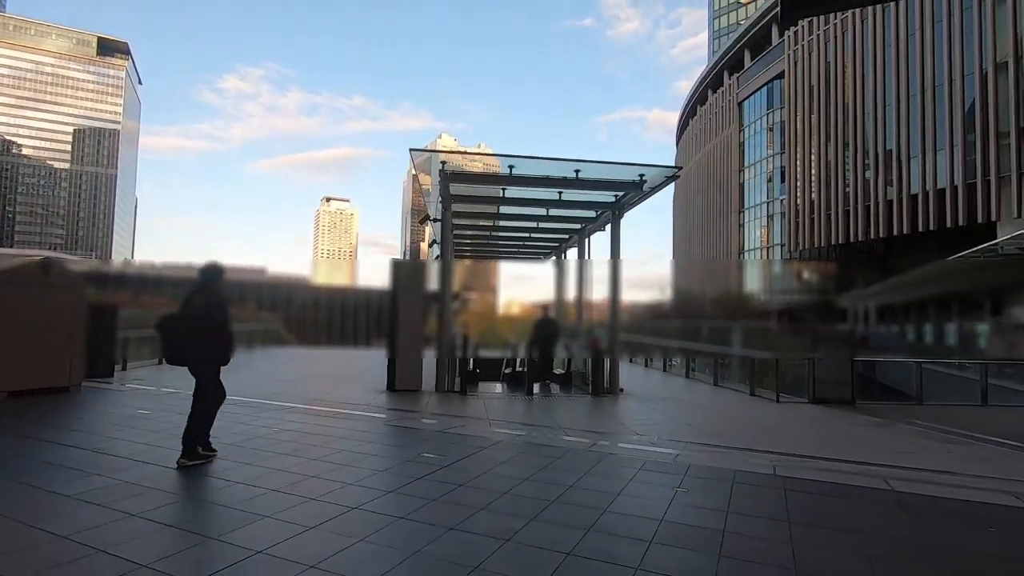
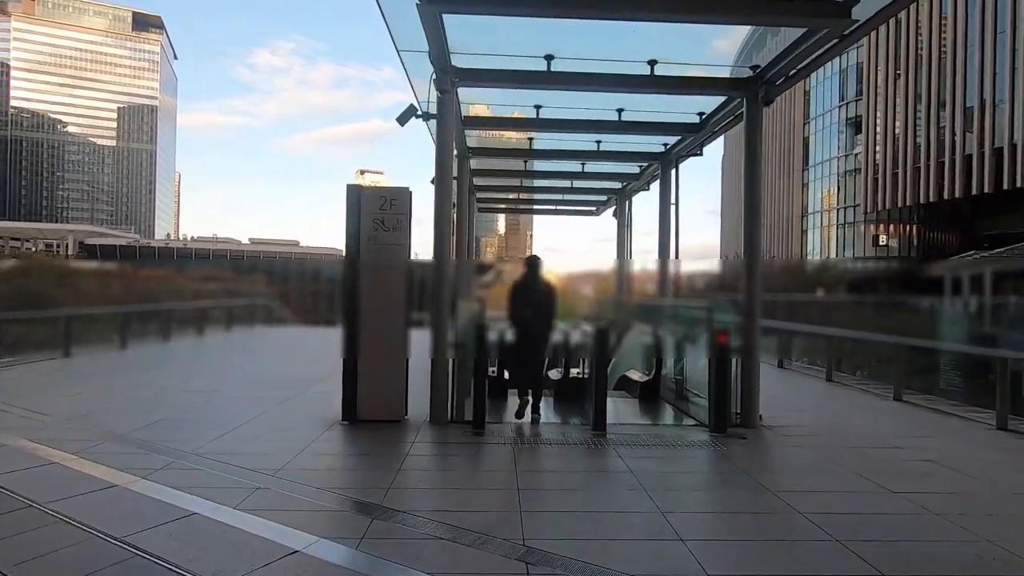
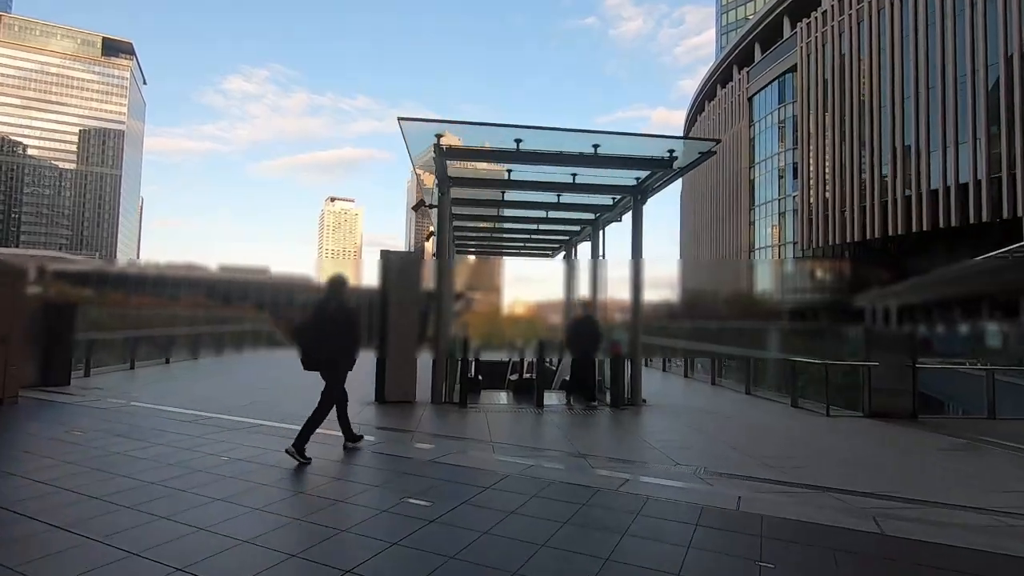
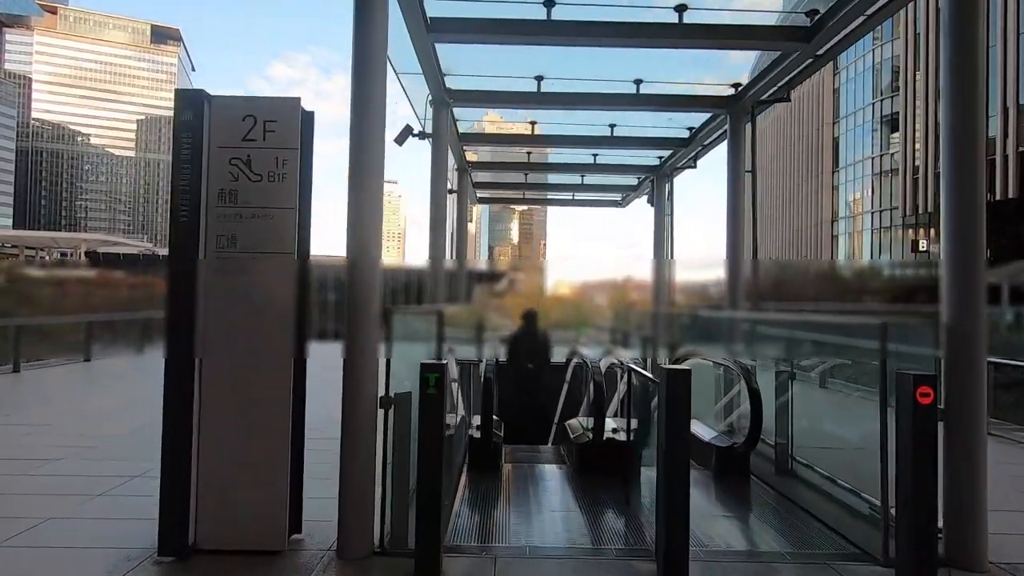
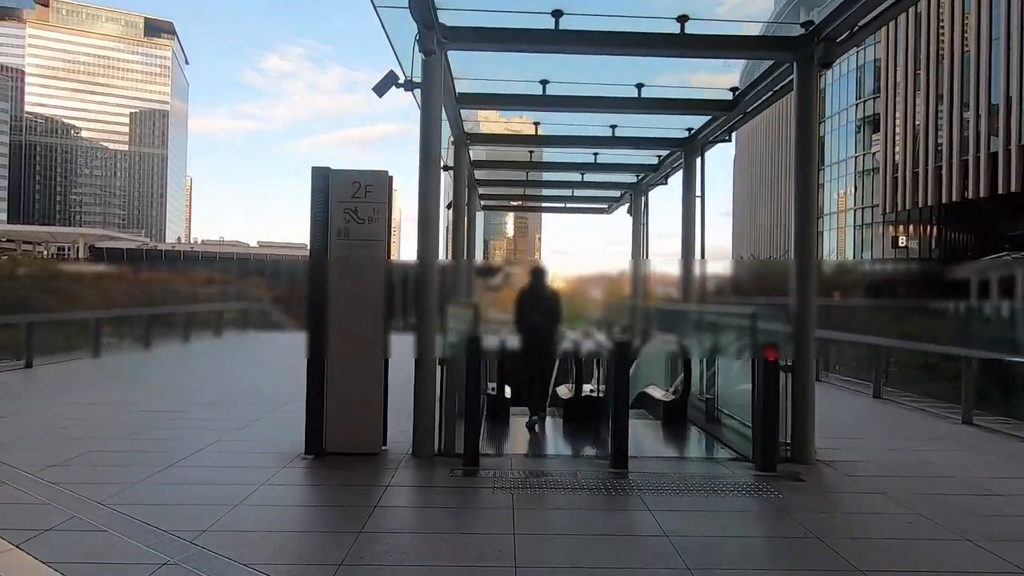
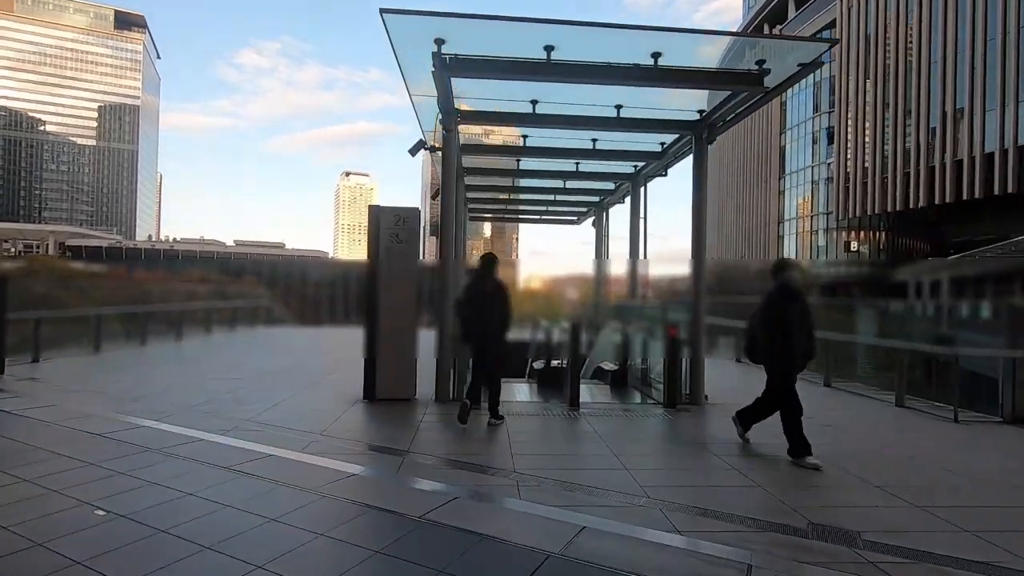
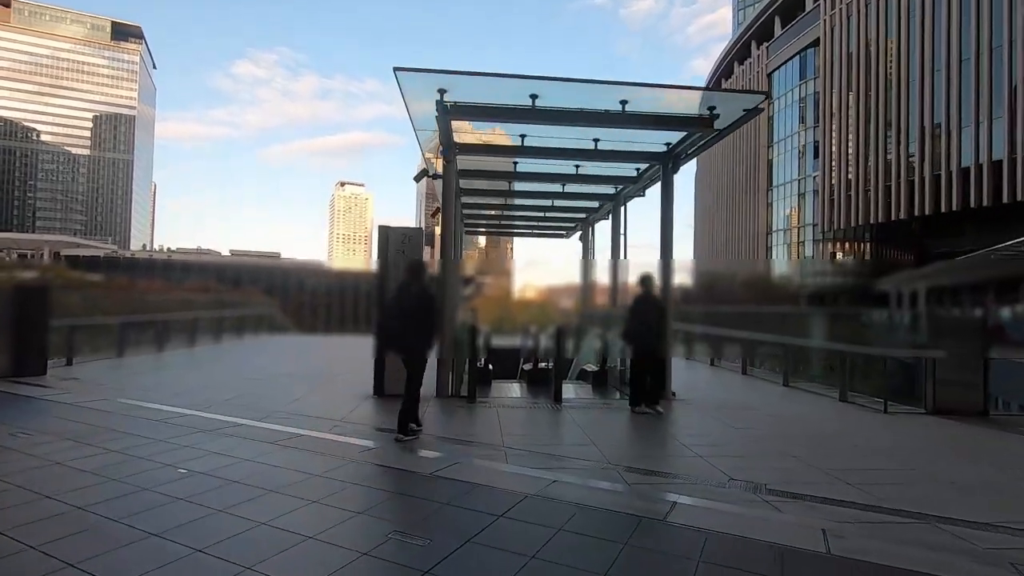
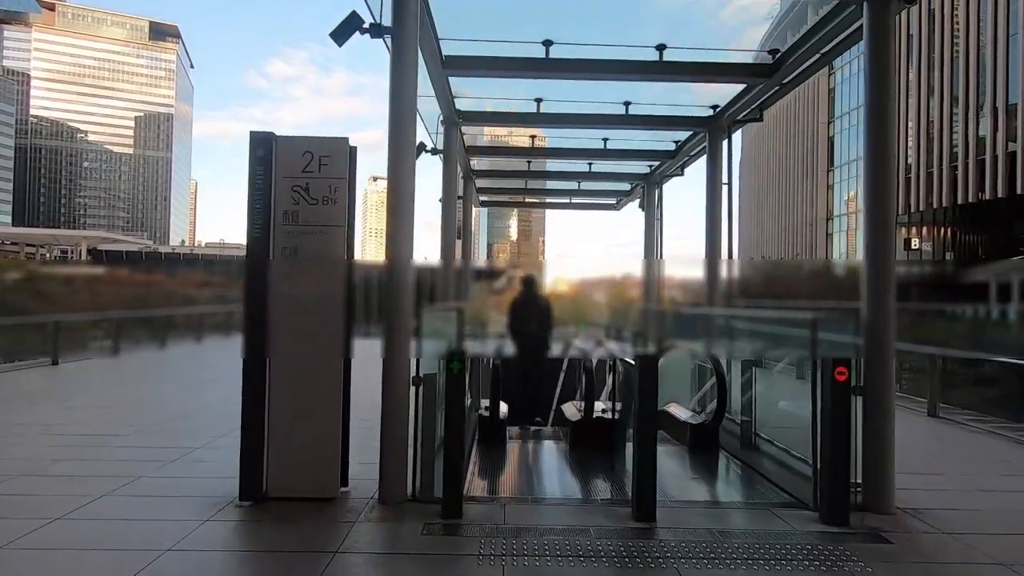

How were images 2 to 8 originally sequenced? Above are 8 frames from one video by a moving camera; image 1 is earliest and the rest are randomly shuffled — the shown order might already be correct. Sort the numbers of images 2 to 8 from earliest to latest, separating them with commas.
3, 7, 6, 2, 5, 8, 4
